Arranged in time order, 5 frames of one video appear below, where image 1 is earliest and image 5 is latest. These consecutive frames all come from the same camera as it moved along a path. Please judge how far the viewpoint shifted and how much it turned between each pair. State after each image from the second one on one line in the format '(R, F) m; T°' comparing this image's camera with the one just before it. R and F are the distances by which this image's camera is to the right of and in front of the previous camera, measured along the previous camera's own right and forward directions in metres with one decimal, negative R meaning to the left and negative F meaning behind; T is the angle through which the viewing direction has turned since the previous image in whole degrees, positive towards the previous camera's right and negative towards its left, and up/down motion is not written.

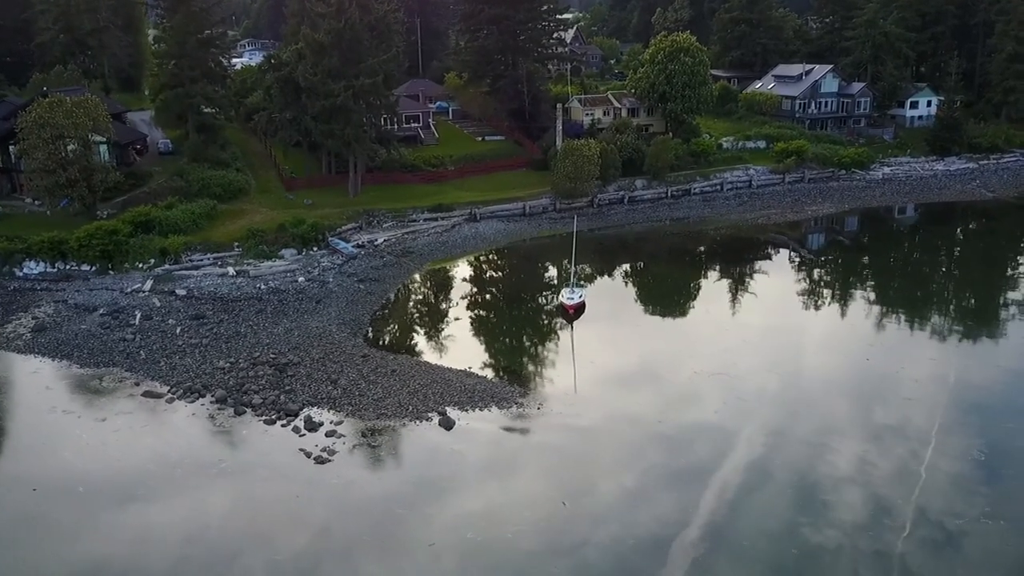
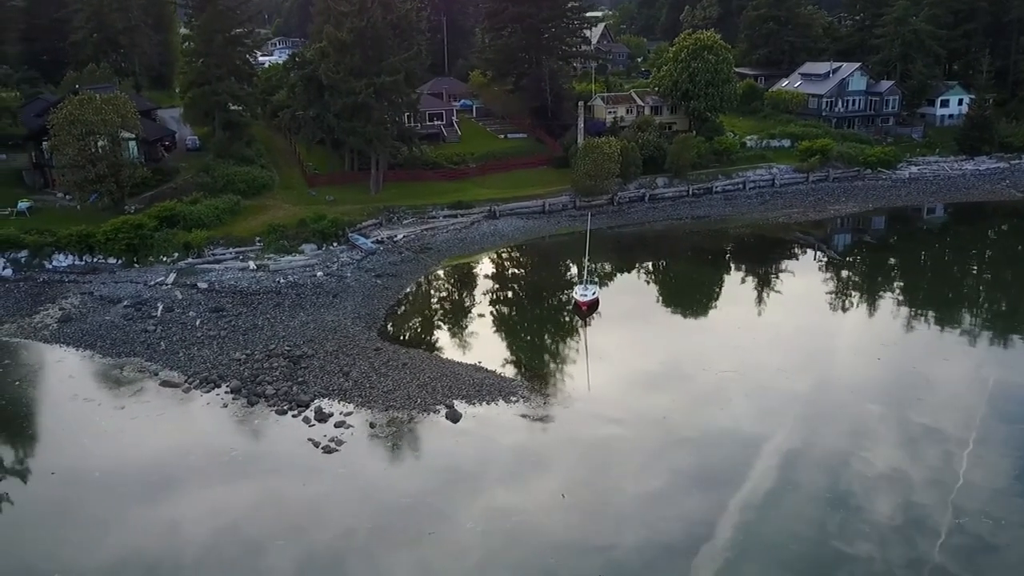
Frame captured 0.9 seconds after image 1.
(+0.6, -0.2) m; -2°
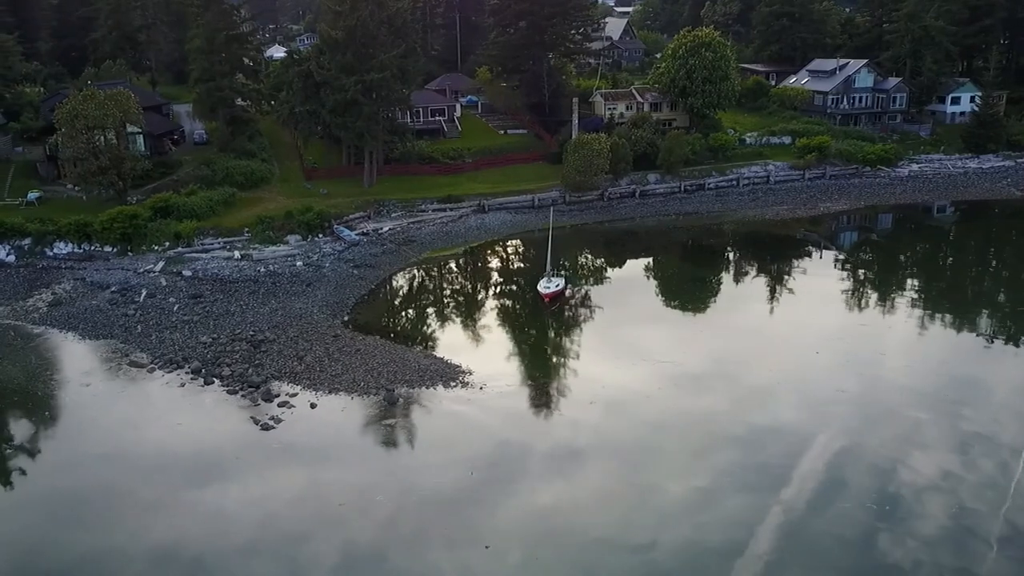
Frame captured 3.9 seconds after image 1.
(+2.9, -0.9) m; -3°
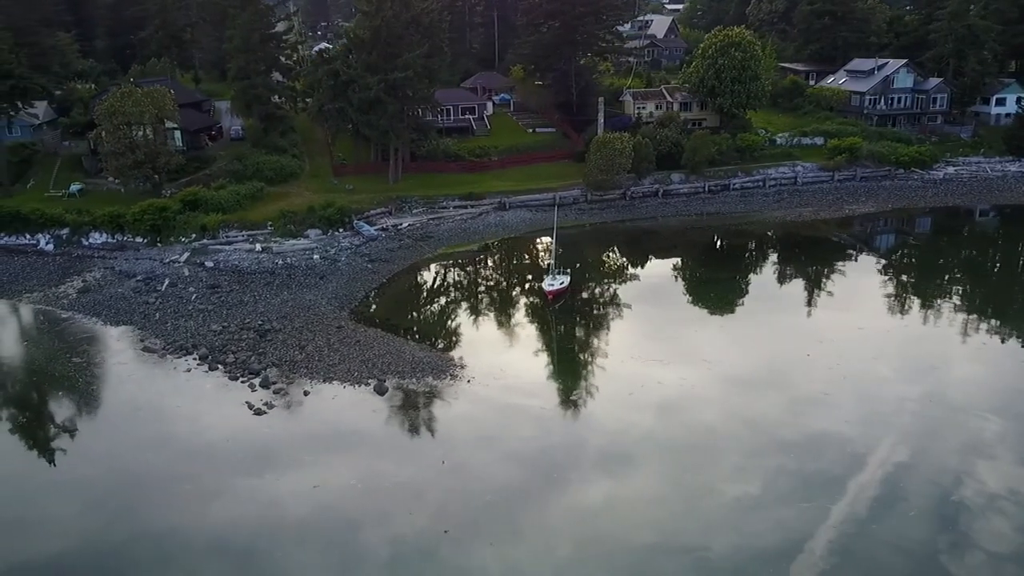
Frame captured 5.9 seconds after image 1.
(+1.8, -0.5) m; -4°
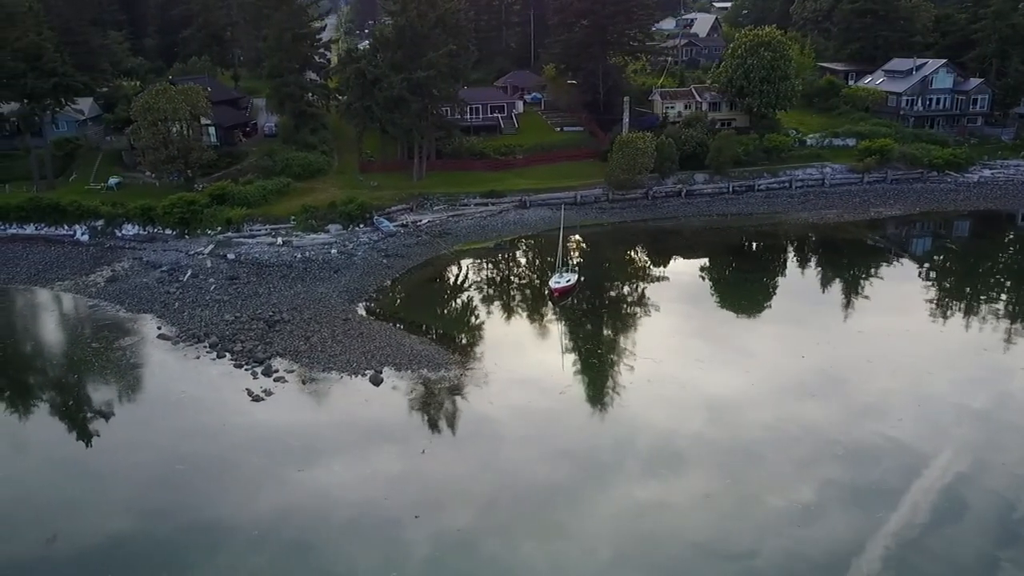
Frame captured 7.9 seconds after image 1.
(+1.6, -0.4) m; -3°
